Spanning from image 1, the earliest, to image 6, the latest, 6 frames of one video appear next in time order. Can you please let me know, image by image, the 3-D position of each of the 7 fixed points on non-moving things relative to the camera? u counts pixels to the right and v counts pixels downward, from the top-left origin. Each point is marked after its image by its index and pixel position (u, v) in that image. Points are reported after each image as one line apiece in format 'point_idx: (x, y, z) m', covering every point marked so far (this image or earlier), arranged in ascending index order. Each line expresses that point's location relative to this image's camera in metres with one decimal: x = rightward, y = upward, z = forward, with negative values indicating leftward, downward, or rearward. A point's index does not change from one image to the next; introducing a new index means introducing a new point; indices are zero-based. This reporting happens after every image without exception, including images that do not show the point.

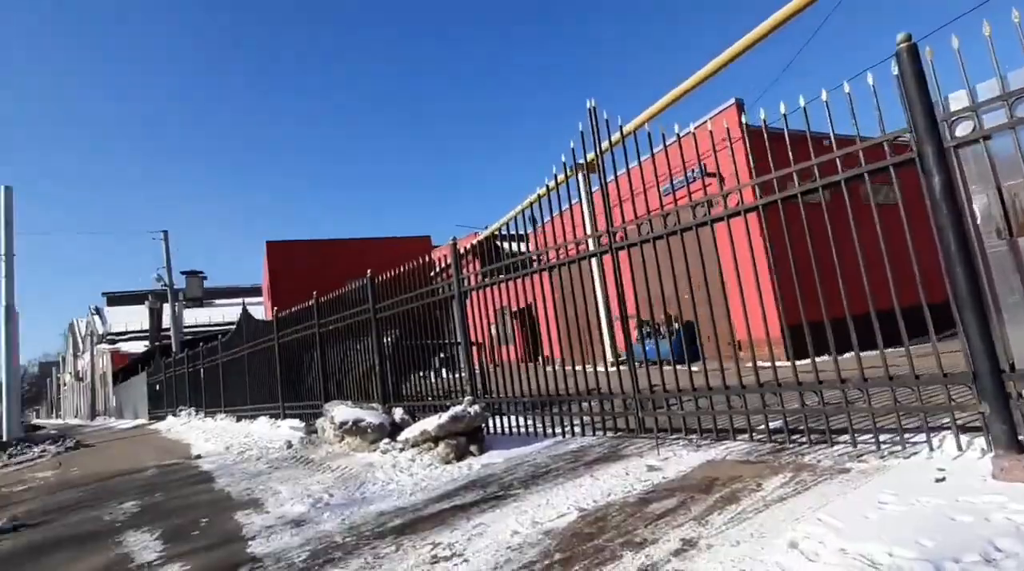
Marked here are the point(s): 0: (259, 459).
0: (-4.2, -3.0, +10.1) m
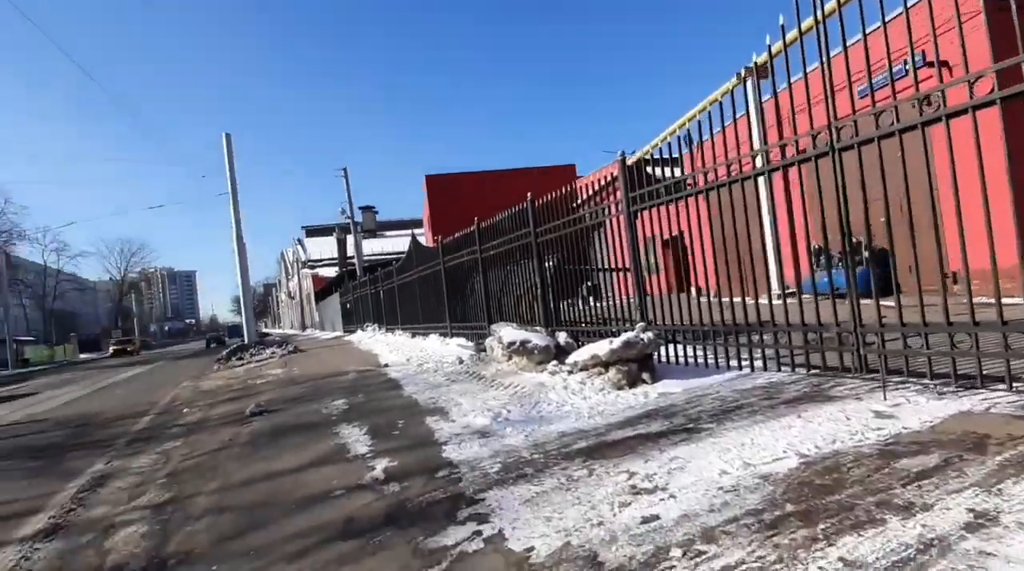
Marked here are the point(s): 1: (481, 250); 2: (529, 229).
0: (-1.2, -1.6, +10.5) m
1: (-0.6, +0.7, +13.4) m
2: (+0.3, +1.0, +11.4) m
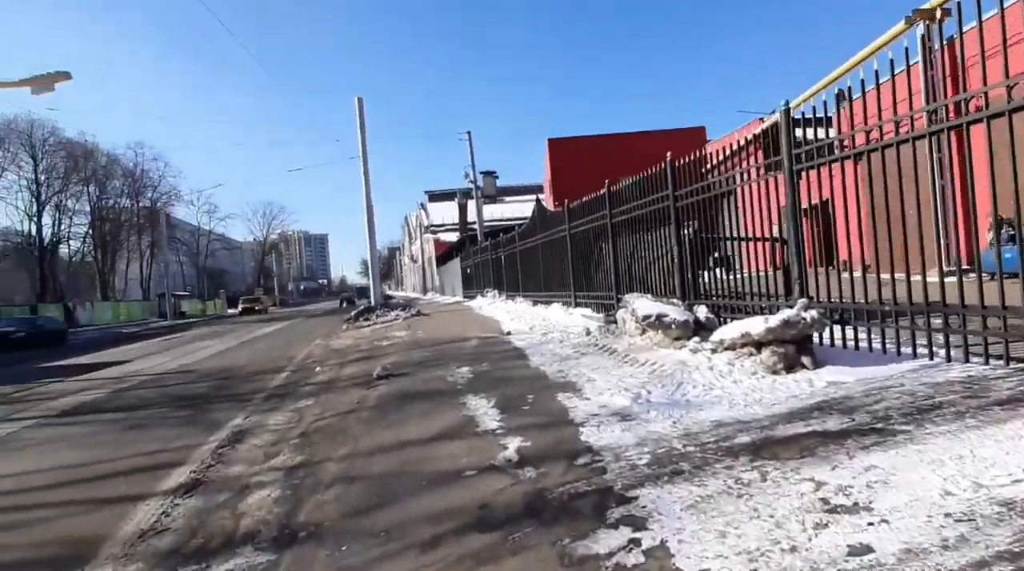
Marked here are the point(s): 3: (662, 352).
0: (+1.0, -1.0, +9.9) m
1: (+2.2, +1.5, +12.5) m
2: (+2.8, +1.6, +10.3) m
3: (+2.2, -0.9, +8.2) m
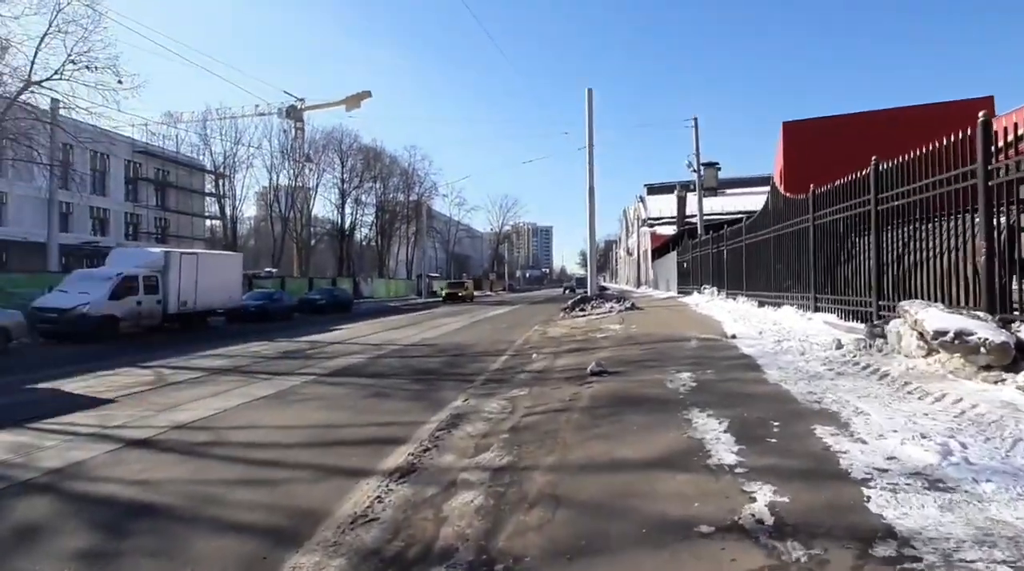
0: (+4.0, -1.0, +7.7) m
1: (+6.1, +1.4, +9.6) m
2: (+6.0, +1.5, +7.4) m
3: (+4.5, -1.0, +5.7) m
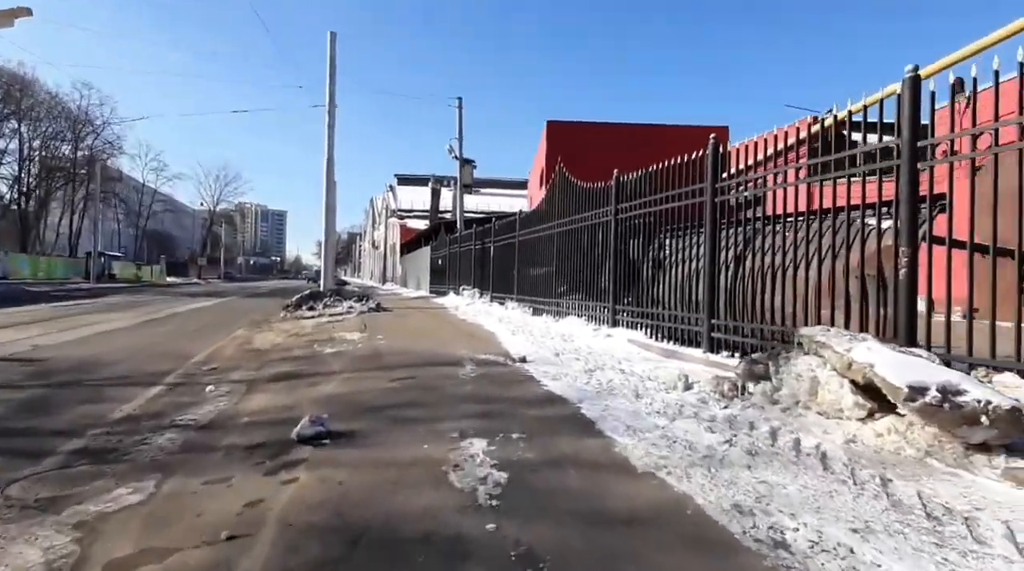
0: (+1.3, -1.0, +4.9) m
1: (+2.6, +1.3, +7.6) m
2: (+3.3, +1.3, +5.5) m
3: (+2.7, -1.1, +3.3) m
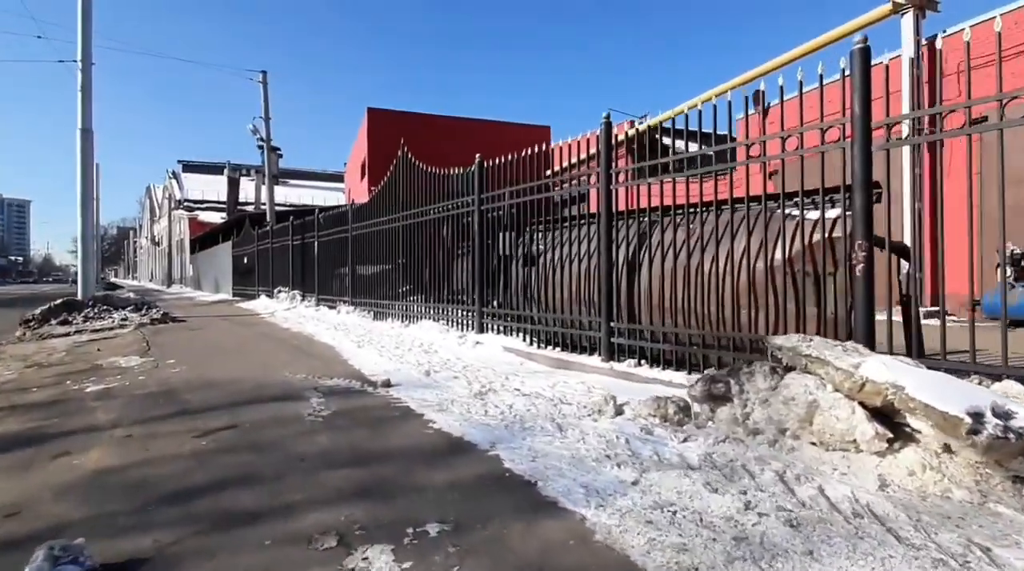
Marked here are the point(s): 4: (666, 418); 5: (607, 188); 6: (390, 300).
0: (+0.8, -1.1, +3.6) m
1: (+1.0, +1.3, +6.5) m
2: (+2.4, +1.4, +4.8) m
3: (+2.5, -1.1, +2.5) m
4: (+1.2, -1.0, +4.2) m
5: (+1.0, +1.2, +6.5) m
6: (-2.6, -0.3, +11.5) m
